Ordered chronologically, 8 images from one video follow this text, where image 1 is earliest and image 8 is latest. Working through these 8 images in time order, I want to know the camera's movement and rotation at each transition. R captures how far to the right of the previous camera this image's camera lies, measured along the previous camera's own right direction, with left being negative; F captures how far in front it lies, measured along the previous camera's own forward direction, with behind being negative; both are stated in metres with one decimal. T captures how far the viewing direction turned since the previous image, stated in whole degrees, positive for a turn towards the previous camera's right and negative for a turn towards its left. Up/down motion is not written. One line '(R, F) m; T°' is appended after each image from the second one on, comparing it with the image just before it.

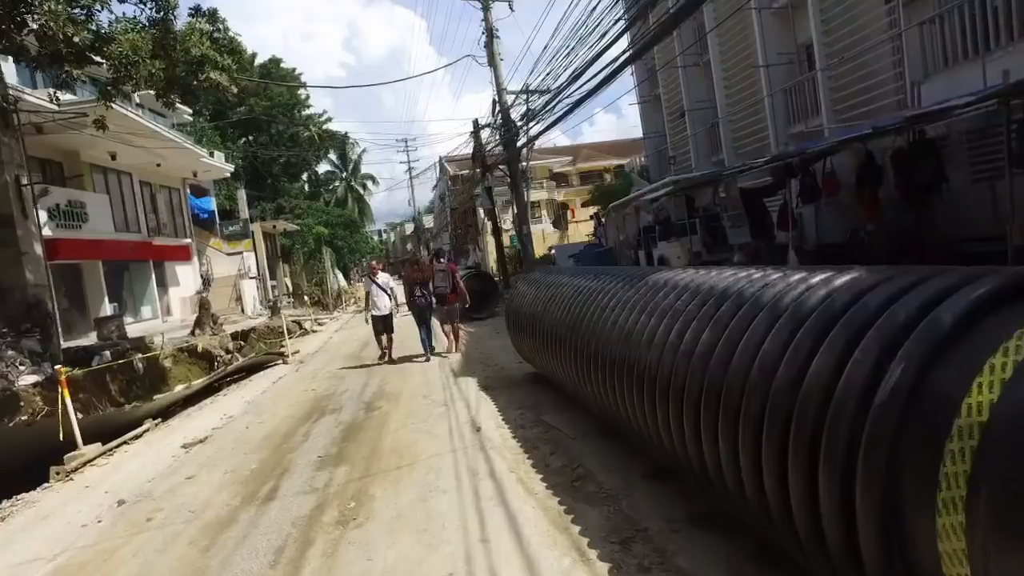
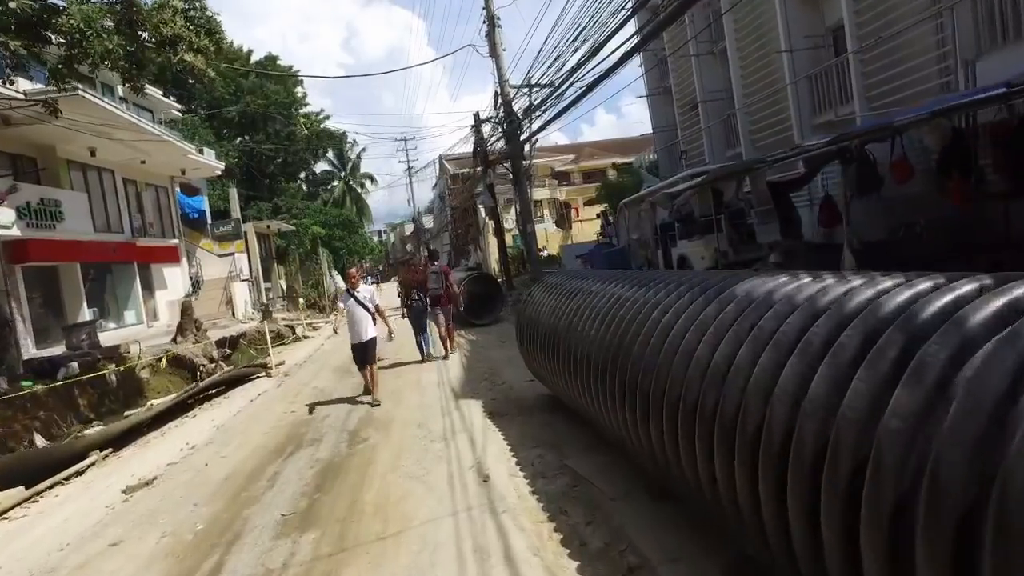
(-0.1, +1.2) m; 0°
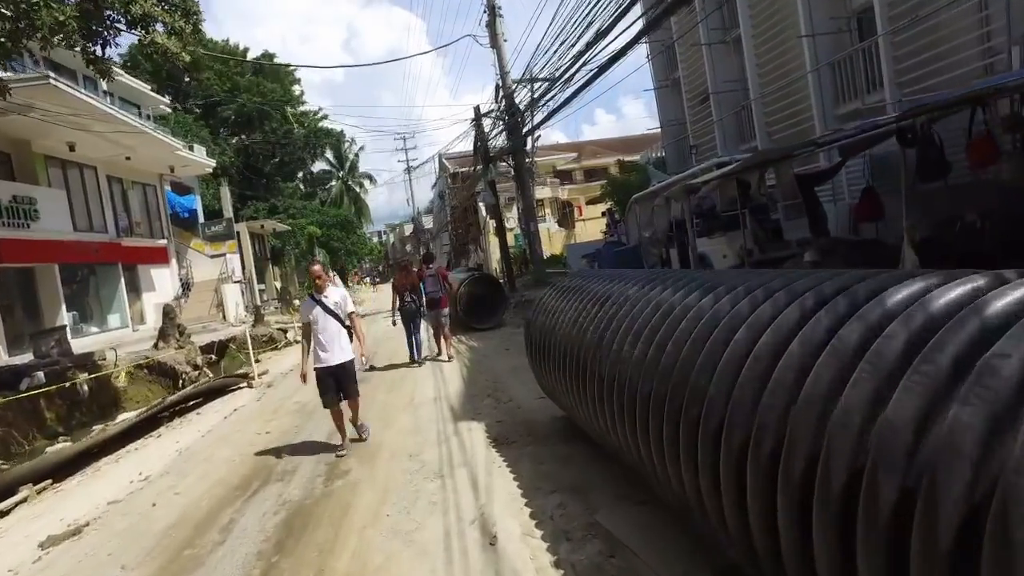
(-0.1, +1.0) m; 0°
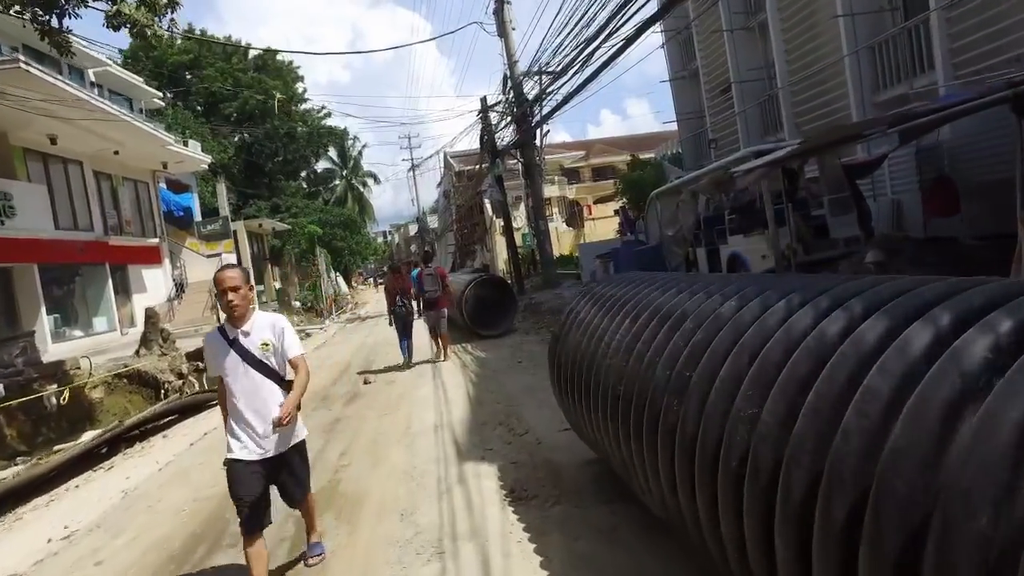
(-0.1, +1.2) m; 0°
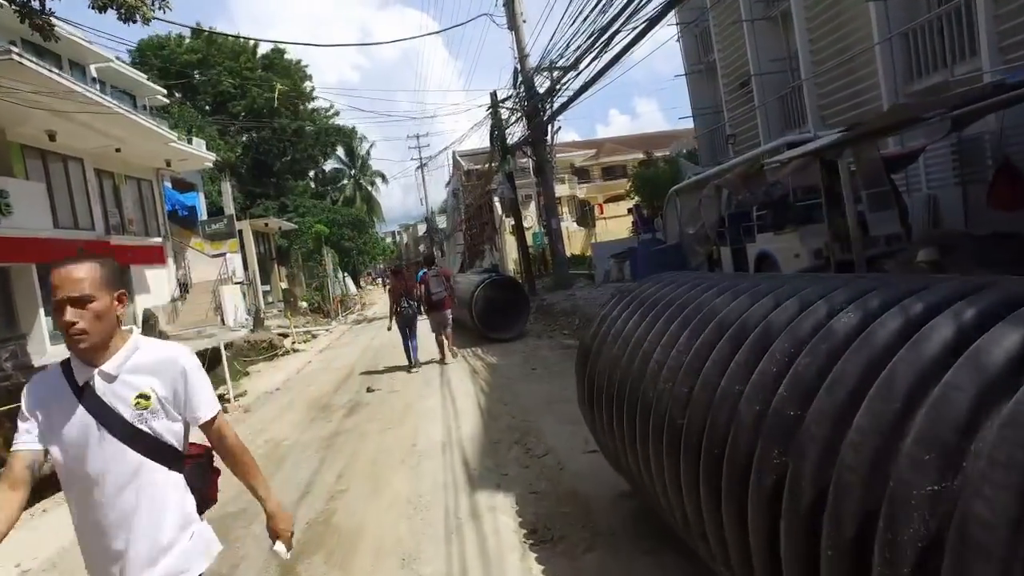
(-0.1, +0.6) m; -1°
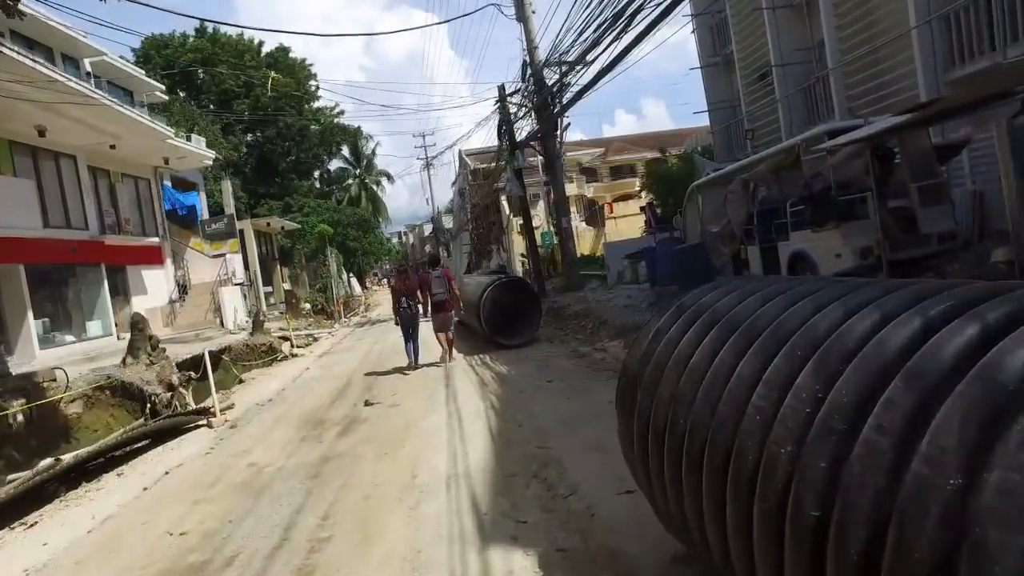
(-0.1, +0.8) m; -1°
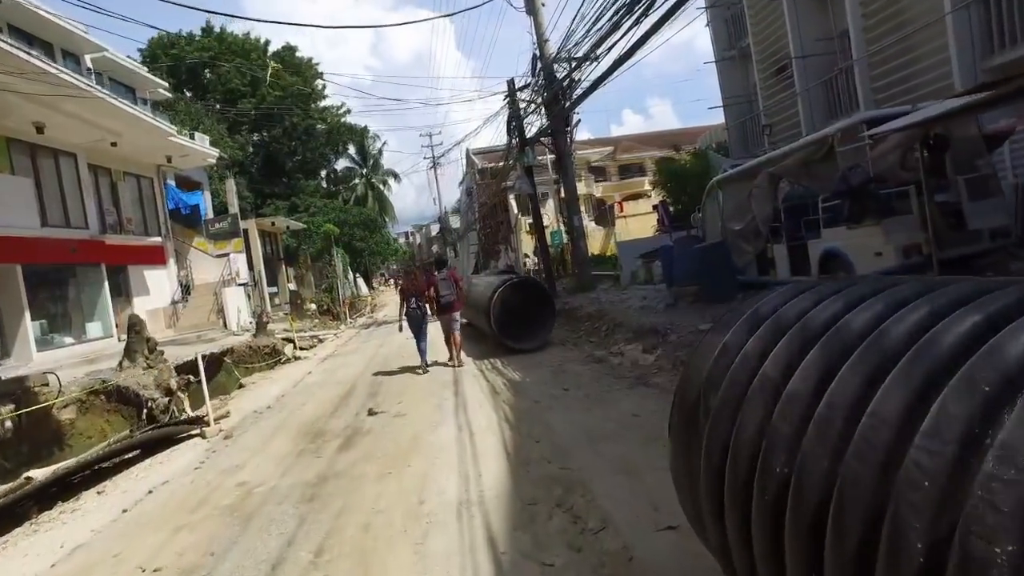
(-0.1, +0.5) m; -1°
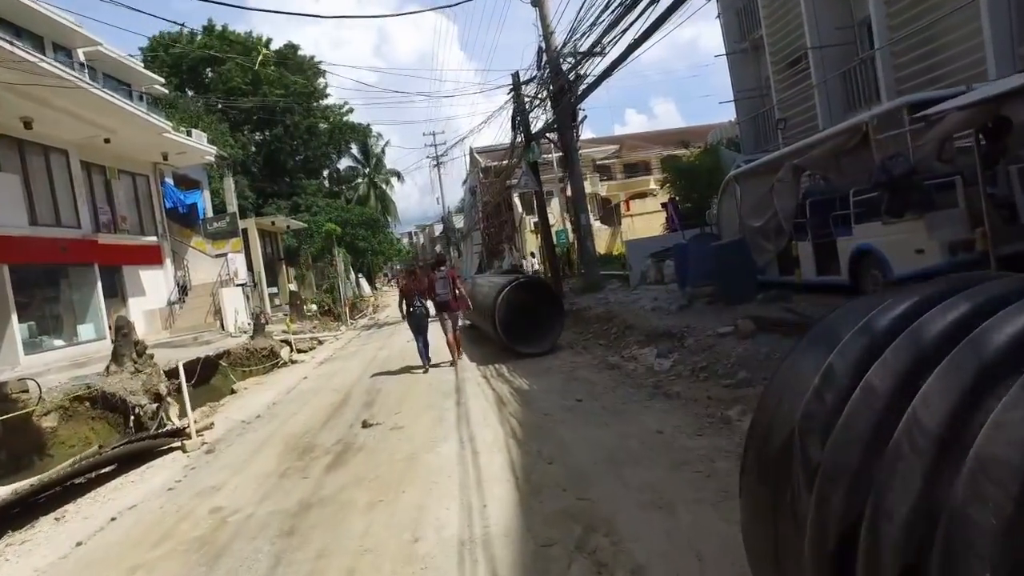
(0.0, +0.6) m; 0°
